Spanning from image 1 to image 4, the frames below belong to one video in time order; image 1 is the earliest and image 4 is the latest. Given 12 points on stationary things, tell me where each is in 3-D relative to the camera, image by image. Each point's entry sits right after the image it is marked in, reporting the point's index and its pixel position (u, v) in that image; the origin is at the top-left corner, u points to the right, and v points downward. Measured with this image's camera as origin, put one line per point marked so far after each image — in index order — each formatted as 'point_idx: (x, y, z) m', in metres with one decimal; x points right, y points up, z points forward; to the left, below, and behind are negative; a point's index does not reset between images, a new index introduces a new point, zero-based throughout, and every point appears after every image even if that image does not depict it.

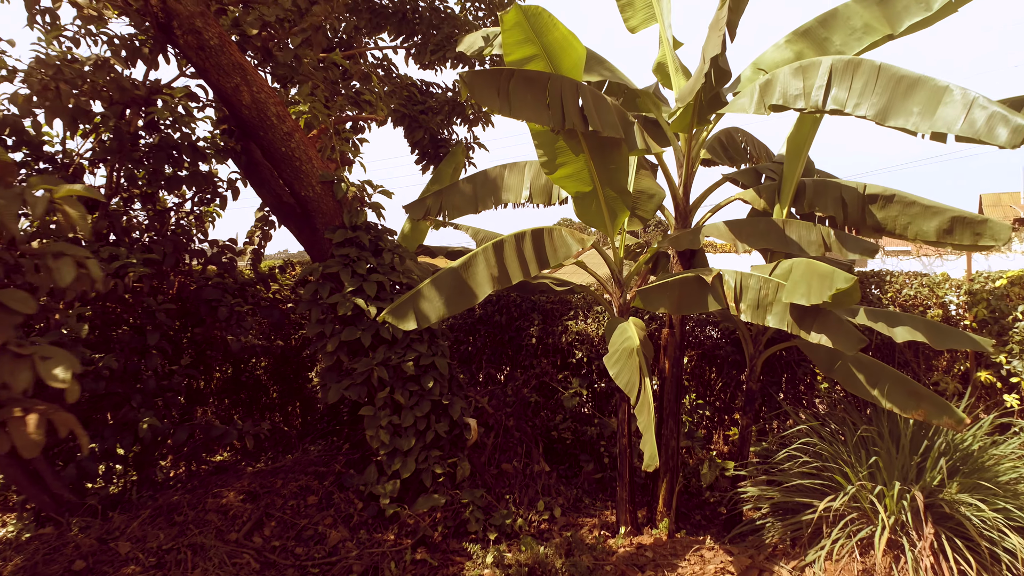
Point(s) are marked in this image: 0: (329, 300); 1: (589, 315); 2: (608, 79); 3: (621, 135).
0: (-1.2, -0.1, +4.3) m
1: (+0.6, -0.2, +5.2) m
2: (+0.7, +1.4, +4.5) m
3: (+0.6, +0.8, +3.7) m
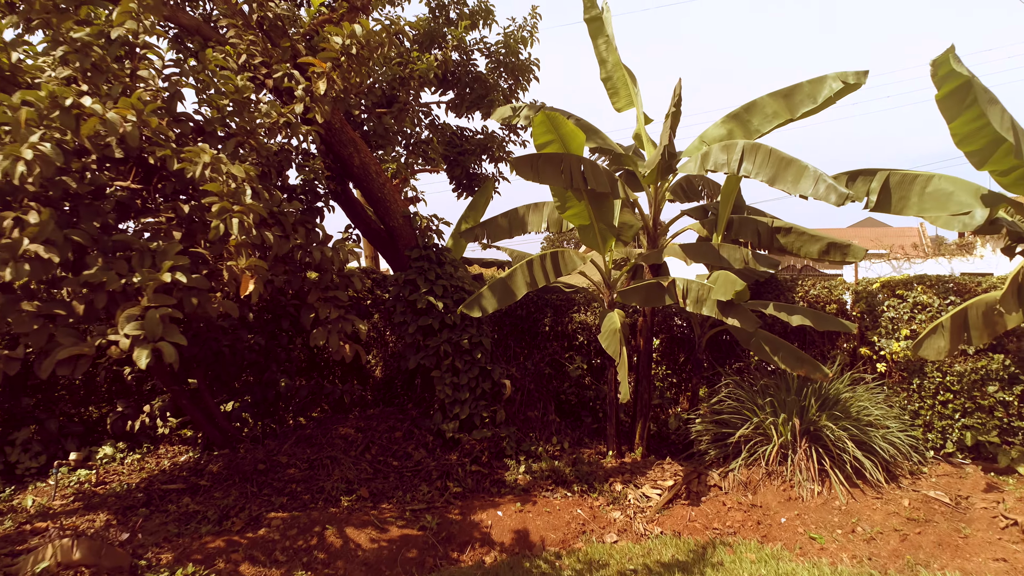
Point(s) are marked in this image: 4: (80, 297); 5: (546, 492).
0: (-1.0, -0.1, +6.3) m
1: (+0.8, -0.2, +7.2) m
2: (+0.9, +1.4, +6.6) m
3: (+0.8, +0.8, +5.7) m
4: (-1.8, 0.0, +2.8) m
5: (+0.3, -1.7, +5.7) m
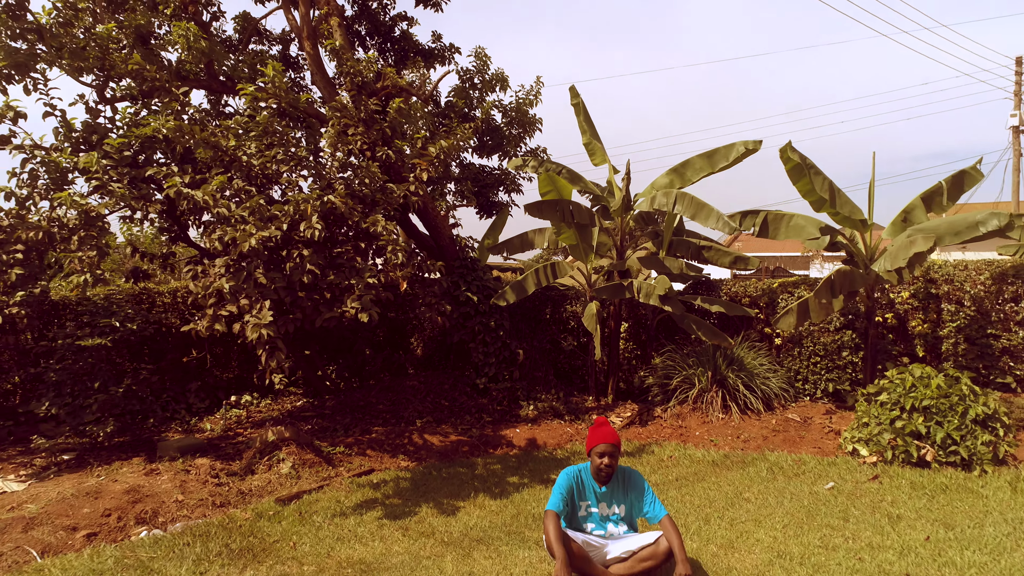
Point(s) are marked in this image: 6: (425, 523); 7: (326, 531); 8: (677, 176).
0: (-0.8, -0.1, +9.3) m
1: (+1.0, -0.2, +10.3) m
2: (+1.0, +1.4, +9.6) m
3: (+1.0, +0.9, +8.7) m
4: (-1.6, 0.0, +5.8) m
5: (+0.5, -1.7, +8.7) m
6: (-0.7, -1.8, +5.2) m
7: (-1.4, -1.8, +5.0) m
8: (+2.3, +1.6, +9.4) m
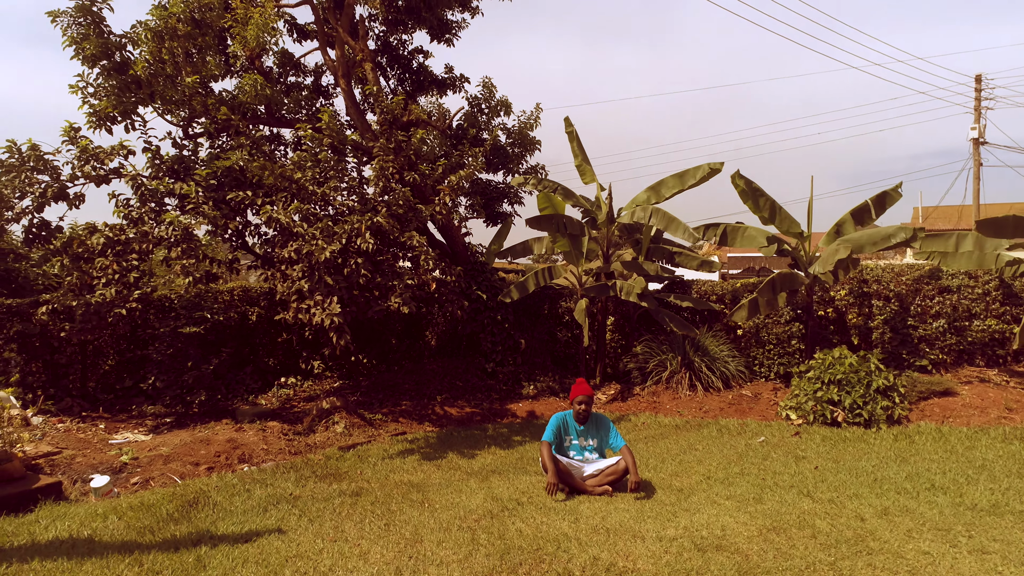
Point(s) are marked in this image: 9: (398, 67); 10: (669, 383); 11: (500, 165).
0: (-0.7, -0.1, +11.1) m
1: (+1.1, -0.2, +12.0) m
2: (+1.1, +1.4, +11.4) m
3: (+1.0, +0.9, +10.5) m
4: (-1.6, 0.0, +7.6) m
5: (+0.5, -1.7, +10.5) m
6: (-0.6, -1.8, +7.0) m
7: (-1.3, -1.8, +6.8) m
8: (+2.4, +1.6, +11.1) m
9: (-2.2, +4.3, +13.3) m
10: (+2.4, -1.5, +10.4) m
11: (-0.2, +2.5, +13.6) m
